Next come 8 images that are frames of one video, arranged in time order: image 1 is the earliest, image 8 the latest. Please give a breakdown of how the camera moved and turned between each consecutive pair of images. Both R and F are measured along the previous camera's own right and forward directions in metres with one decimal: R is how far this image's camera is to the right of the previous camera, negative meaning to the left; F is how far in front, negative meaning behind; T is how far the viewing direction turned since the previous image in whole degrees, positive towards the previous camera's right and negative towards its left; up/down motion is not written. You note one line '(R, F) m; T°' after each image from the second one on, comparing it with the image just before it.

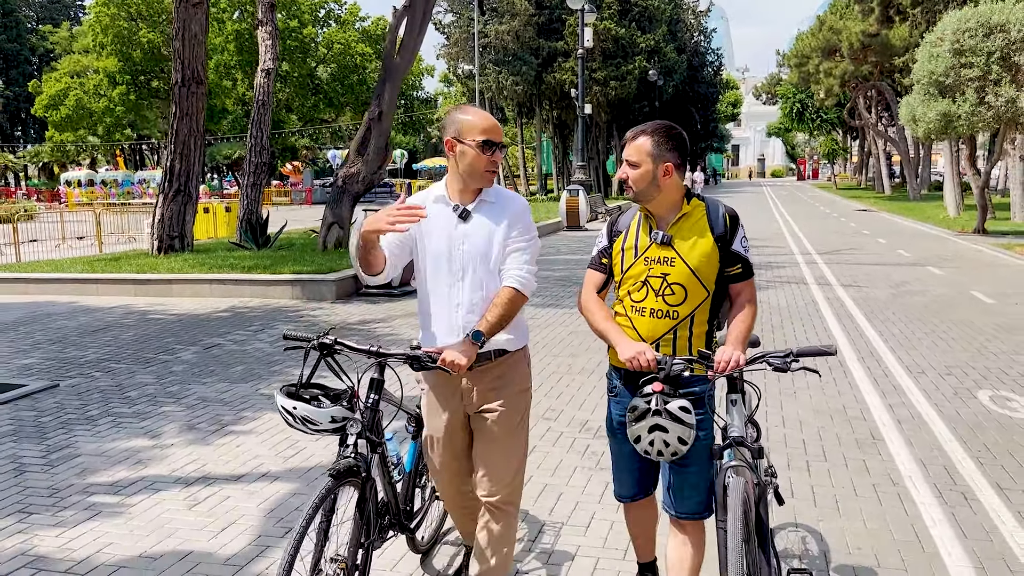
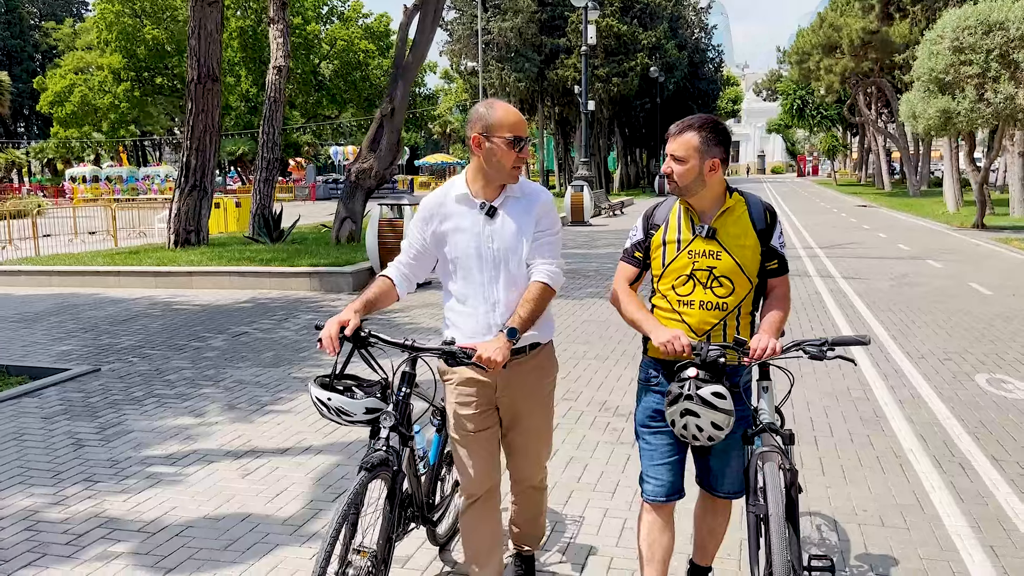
(-0.2, -0.4) m; 0°
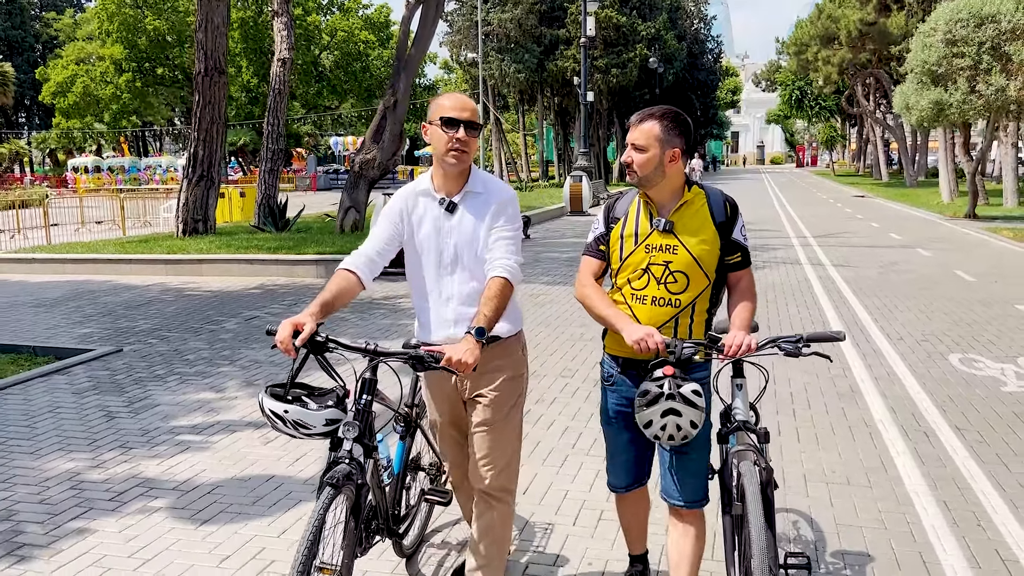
(0.0, -0.4) m; 0°
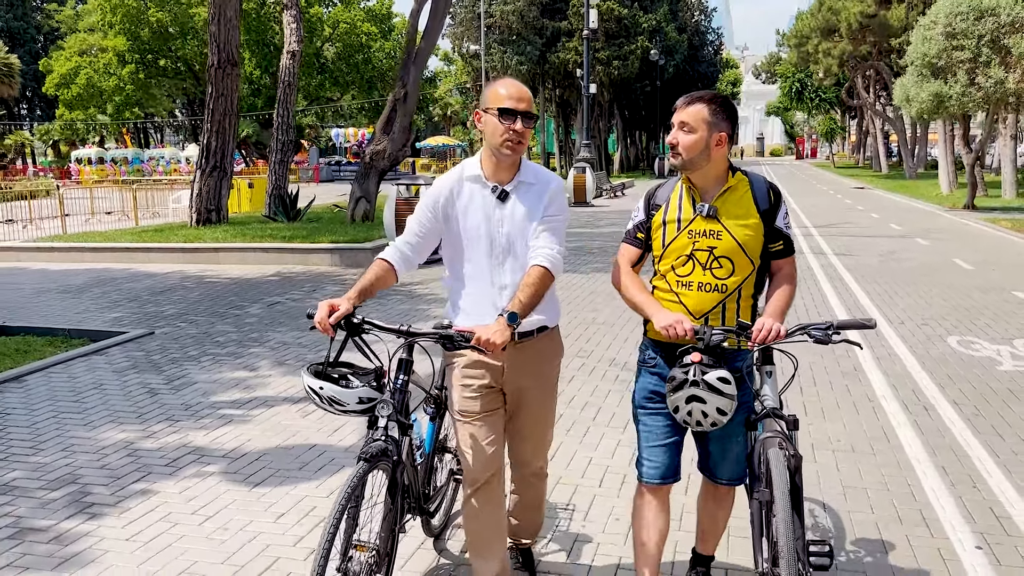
(-0.2, -0.3) m; 0°
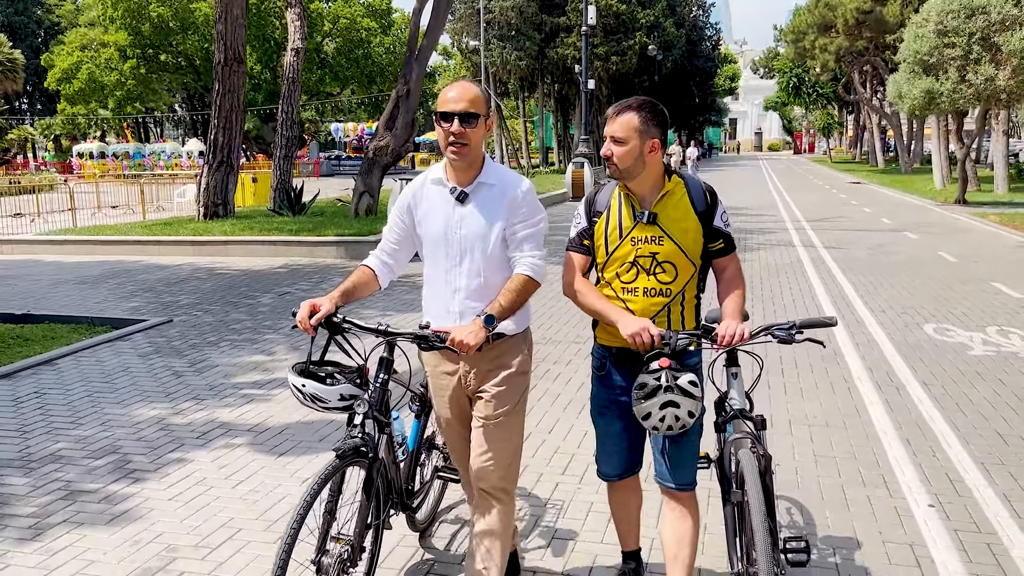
(0.0, -0.4) m; 0°
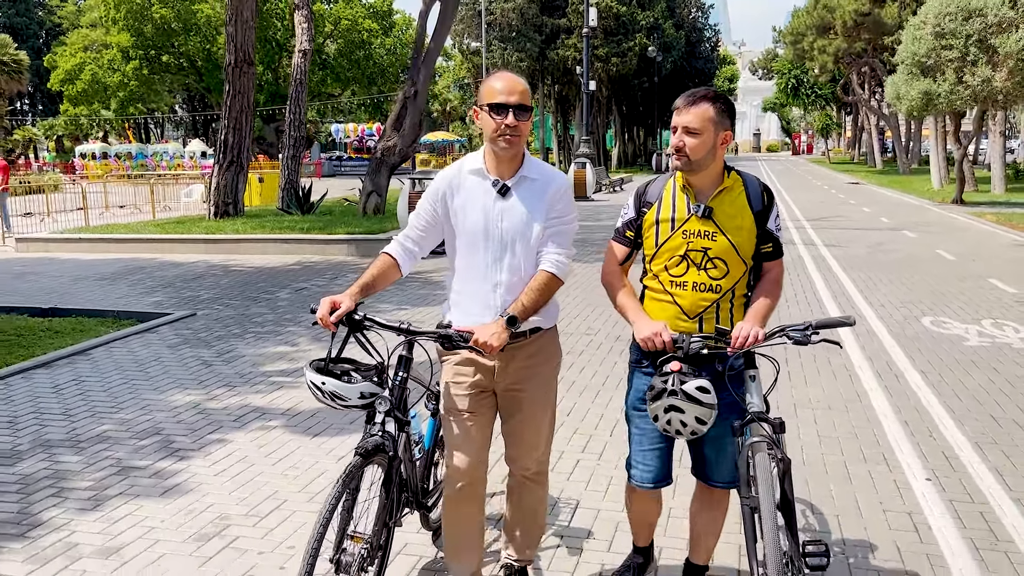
(-0.1, -0.3) m; 0°
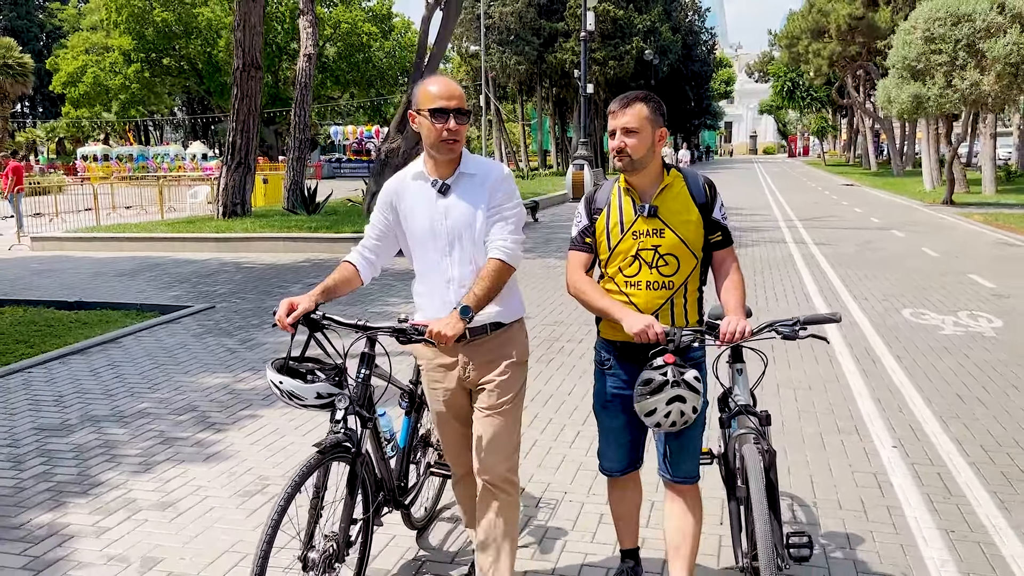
(-0.1, -0.5) m; 0°
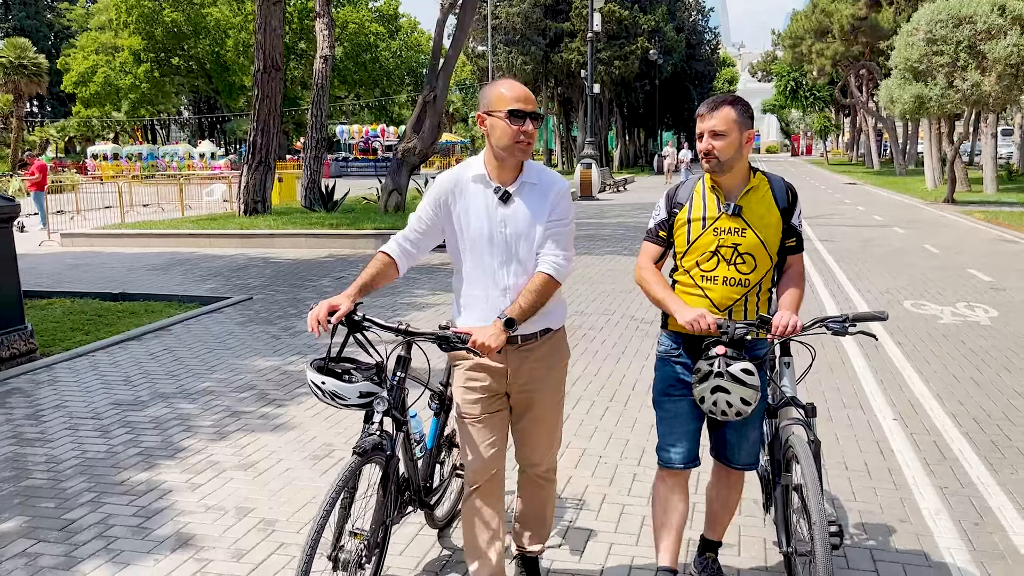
(-0.2, -0.5) m; 0°
